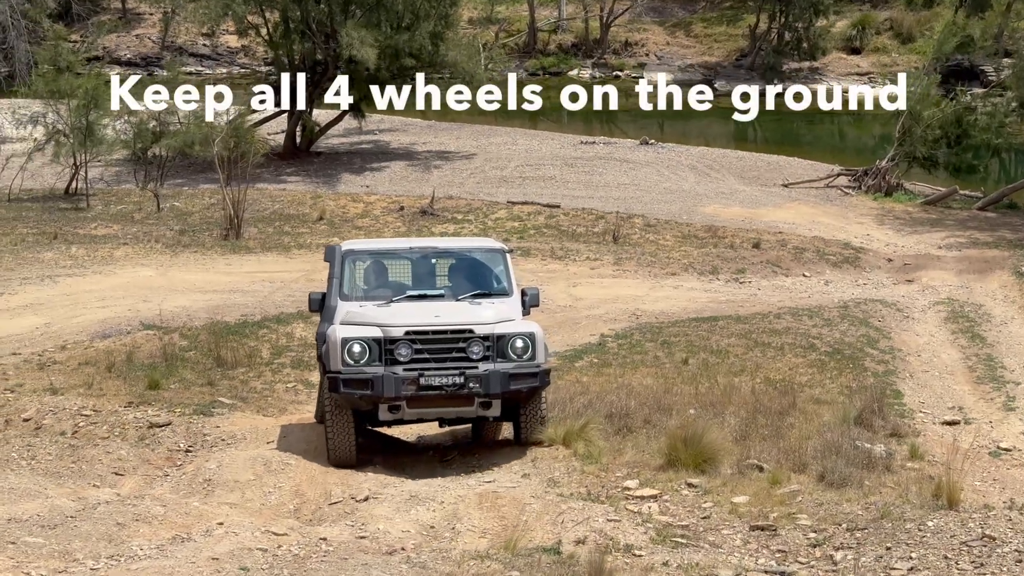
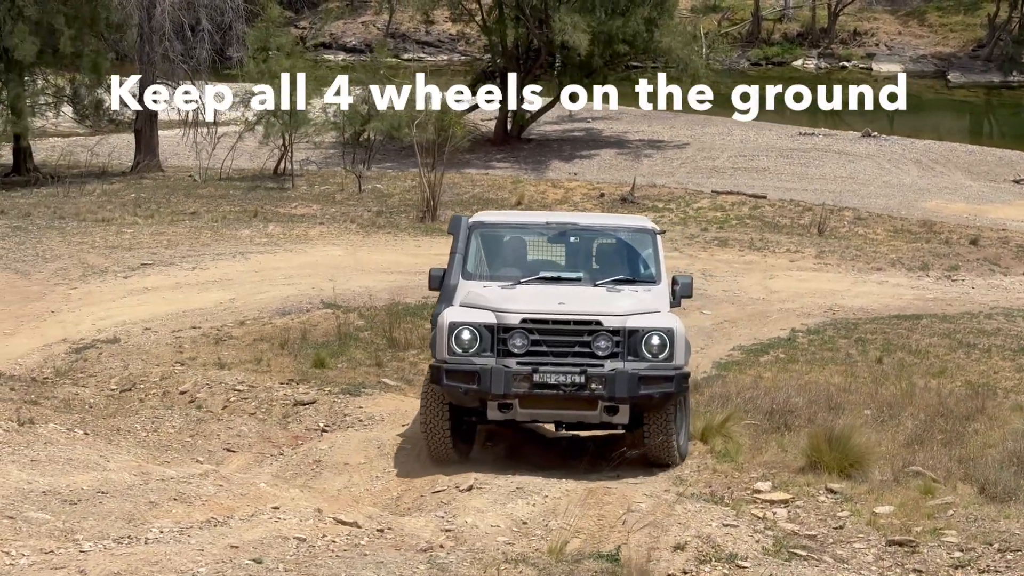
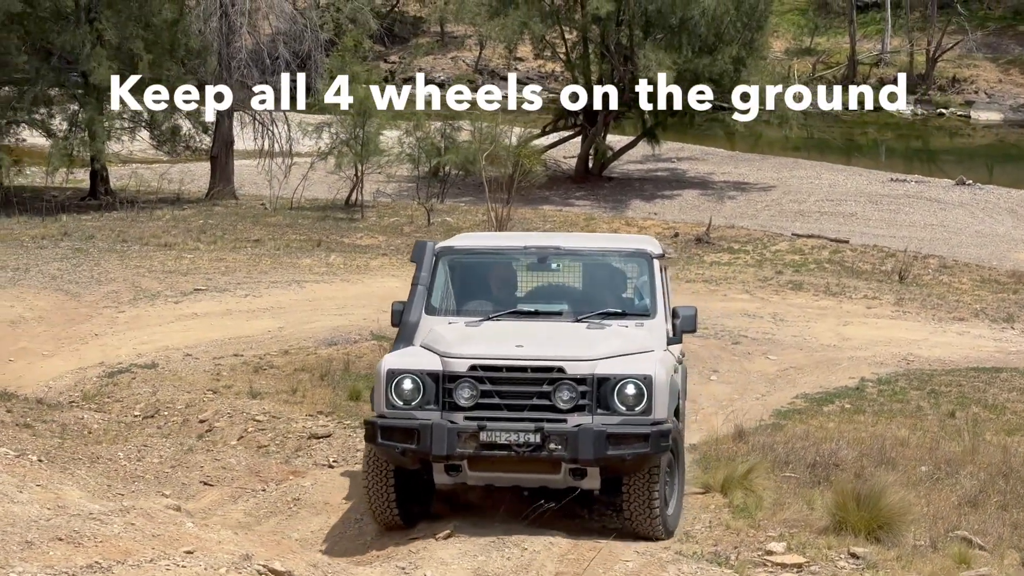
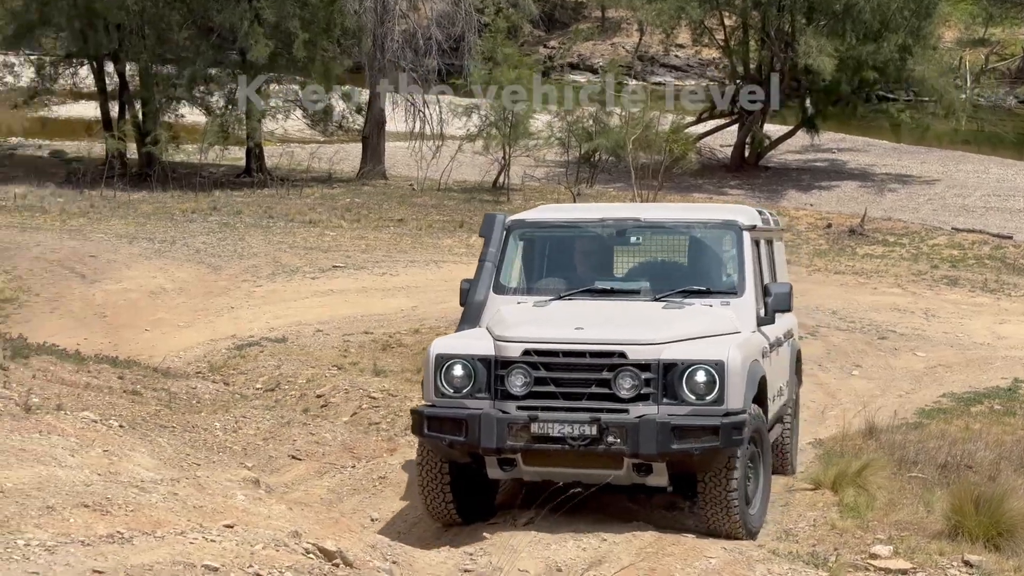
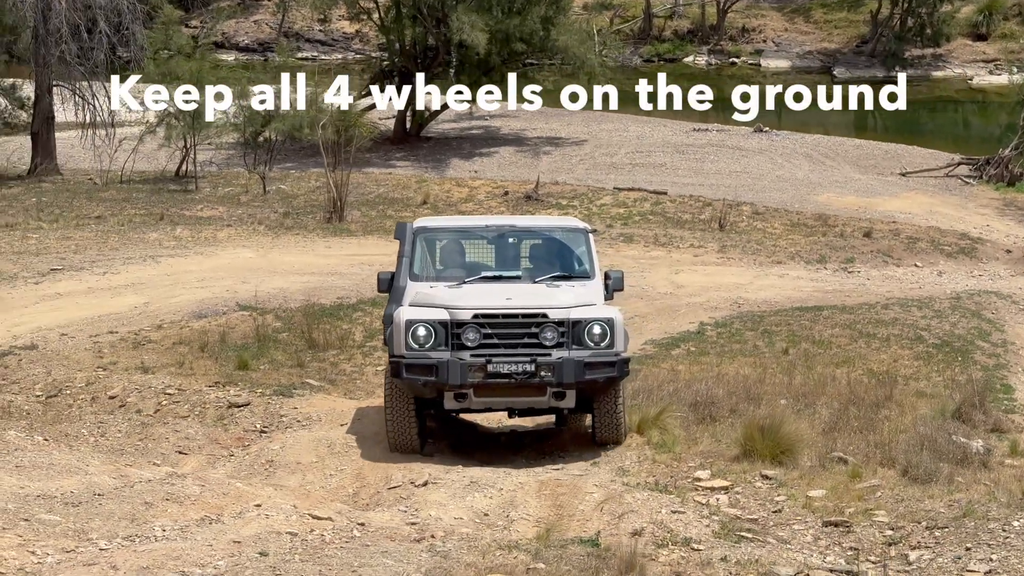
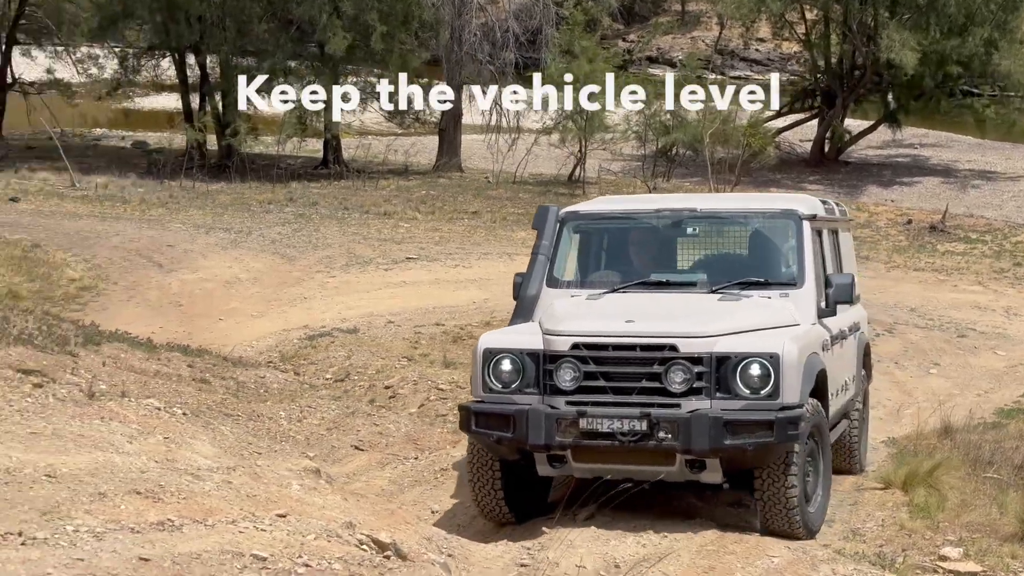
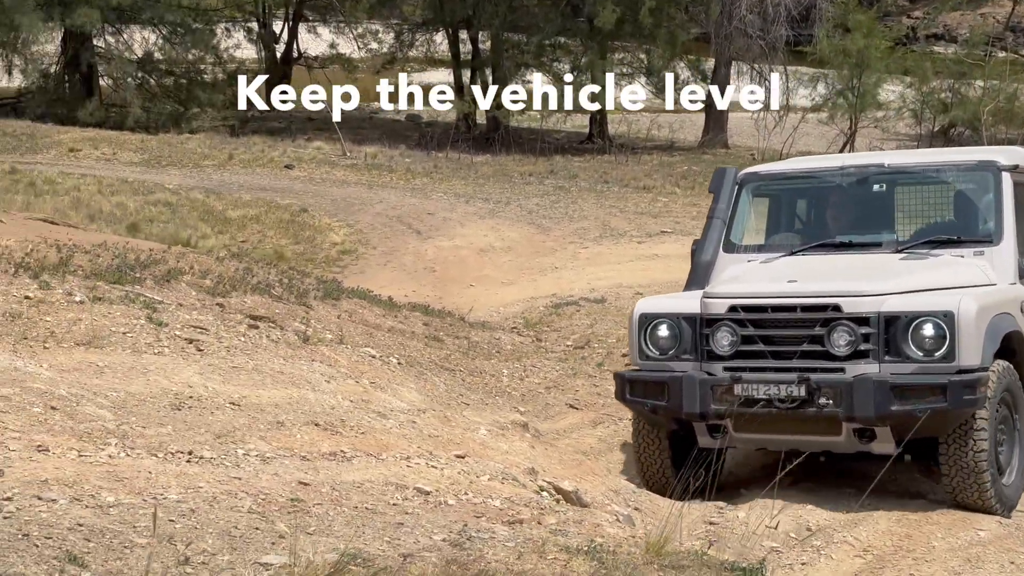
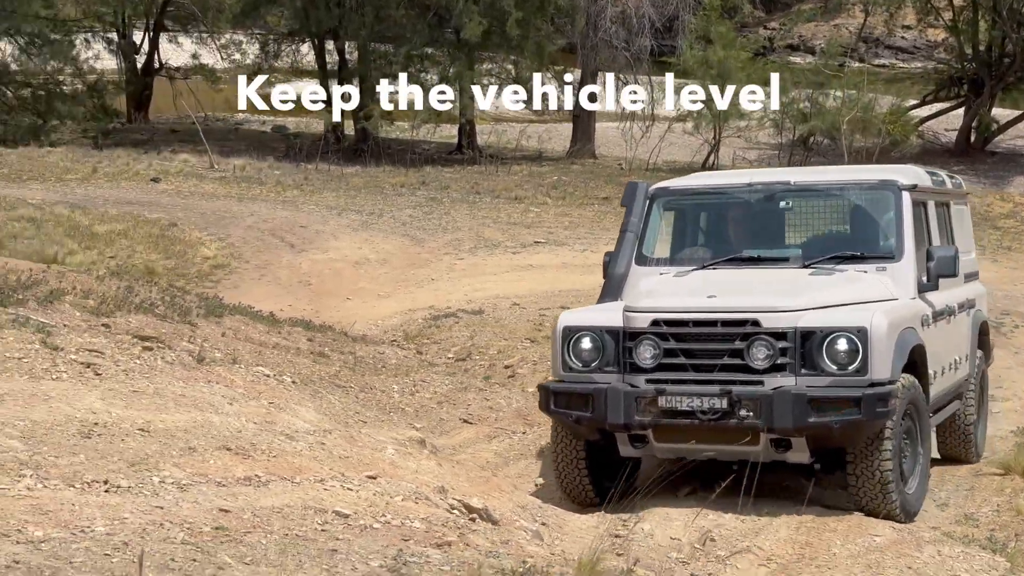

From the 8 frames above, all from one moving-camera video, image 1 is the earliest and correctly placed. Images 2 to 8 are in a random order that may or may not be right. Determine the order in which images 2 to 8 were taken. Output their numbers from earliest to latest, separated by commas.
5, 2, 3, 4, 6, 8, 7
